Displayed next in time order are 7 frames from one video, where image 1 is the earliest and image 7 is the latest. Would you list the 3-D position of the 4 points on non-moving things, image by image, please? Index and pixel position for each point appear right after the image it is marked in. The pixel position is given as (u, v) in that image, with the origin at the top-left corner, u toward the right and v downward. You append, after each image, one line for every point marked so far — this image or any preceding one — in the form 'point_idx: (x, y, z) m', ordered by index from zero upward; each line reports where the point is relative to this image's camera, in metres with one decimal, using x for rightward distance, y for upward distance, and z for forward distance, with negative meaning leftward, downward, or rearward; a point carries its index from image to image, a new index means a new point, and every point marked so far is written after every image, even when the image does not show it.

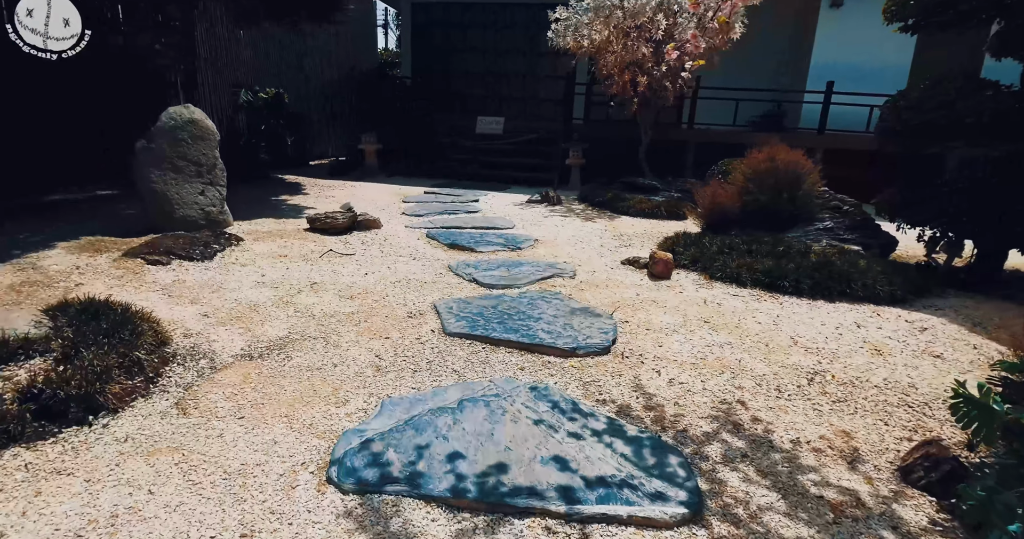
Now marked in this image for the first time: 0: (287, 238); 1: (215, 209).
0: (-2.1, +0.3, +5.1) m
1: (-2.8, +0.6, +5.2) m
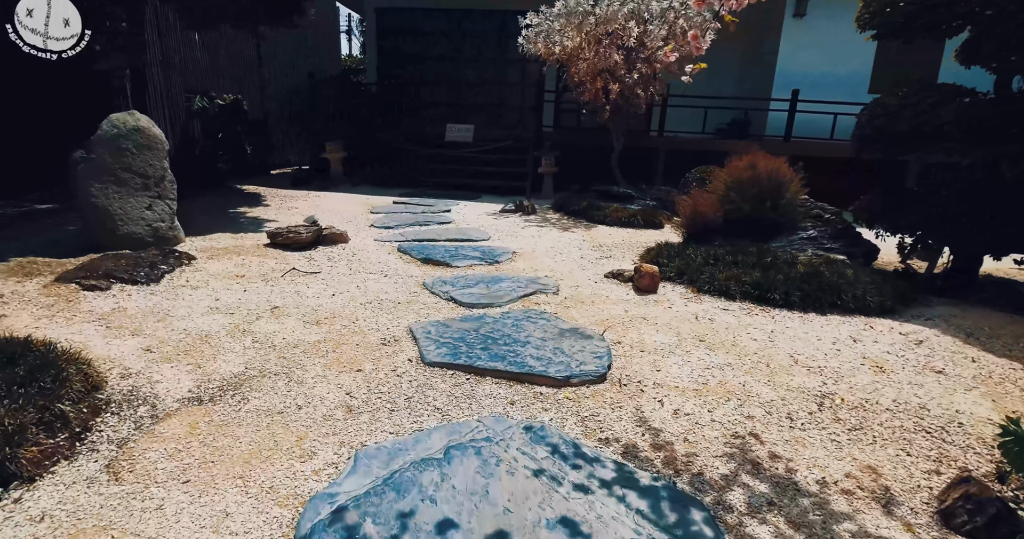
0: (-2.3, +0.1, +4.7) m
1: (-3.0, +0.4, +4.7) m
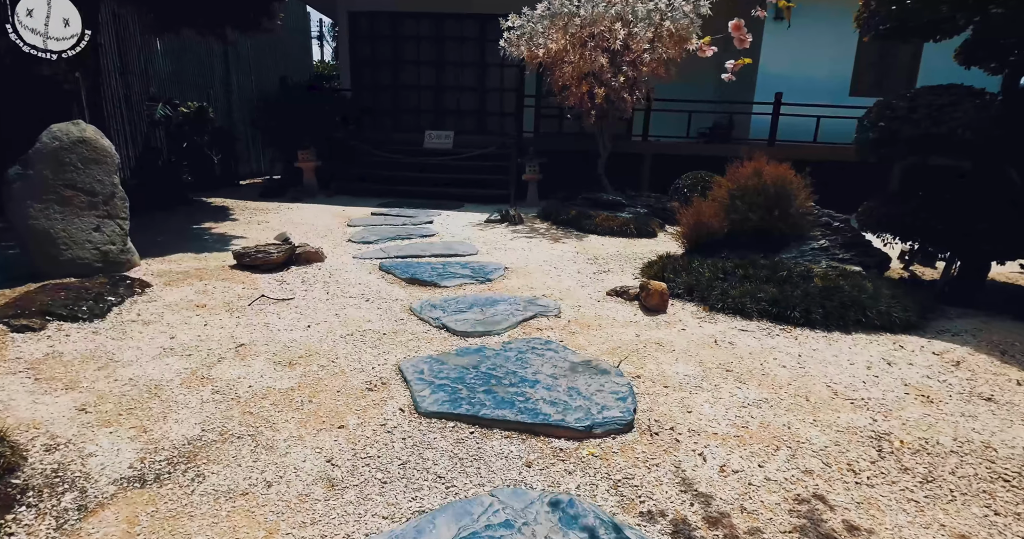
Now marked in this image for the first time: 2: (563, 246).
0: (-2.4, -0.1, +4.2) m
1: (-3.1, +0.2, +4.2) m
2: (+0.6, +0.3, +6.3) m
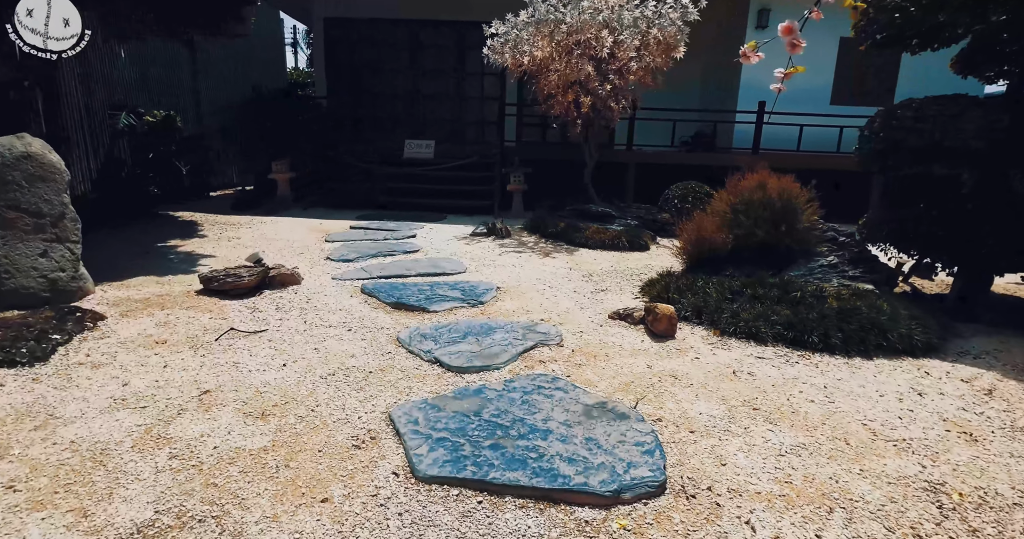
0: (-2.4, -0.3, +3.8) m
1: (-3.1, 0.0, +3.8) m
2: (+0.5, +0.1, +6.0) m
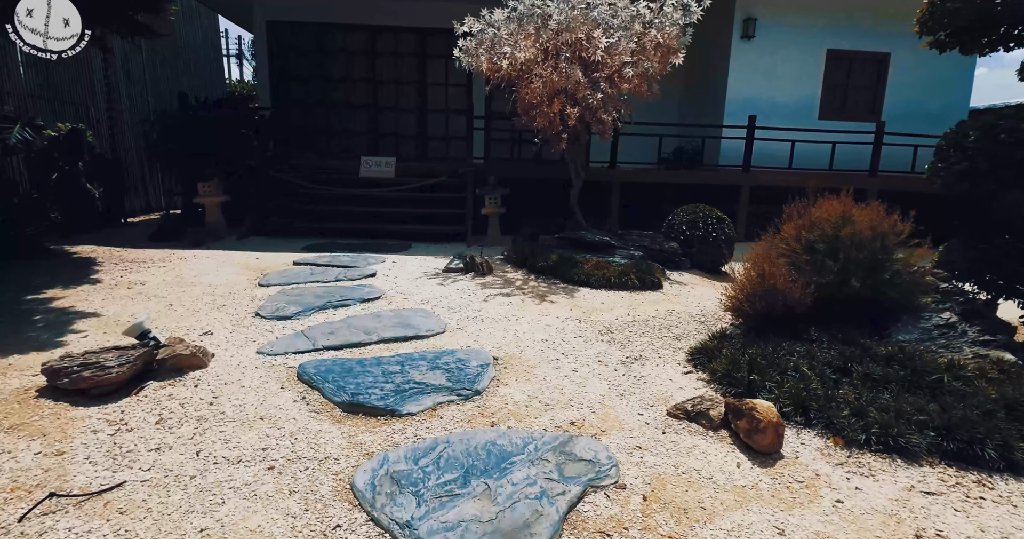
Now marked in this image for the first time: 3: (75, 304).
0: (-2.3, -0.7, +2.3) m
1: (-3.0, -0.5, +2.3) m
2: (+0.4, -0.3, +4.8) m
3: (-3.7, -0.3, +4.6) m
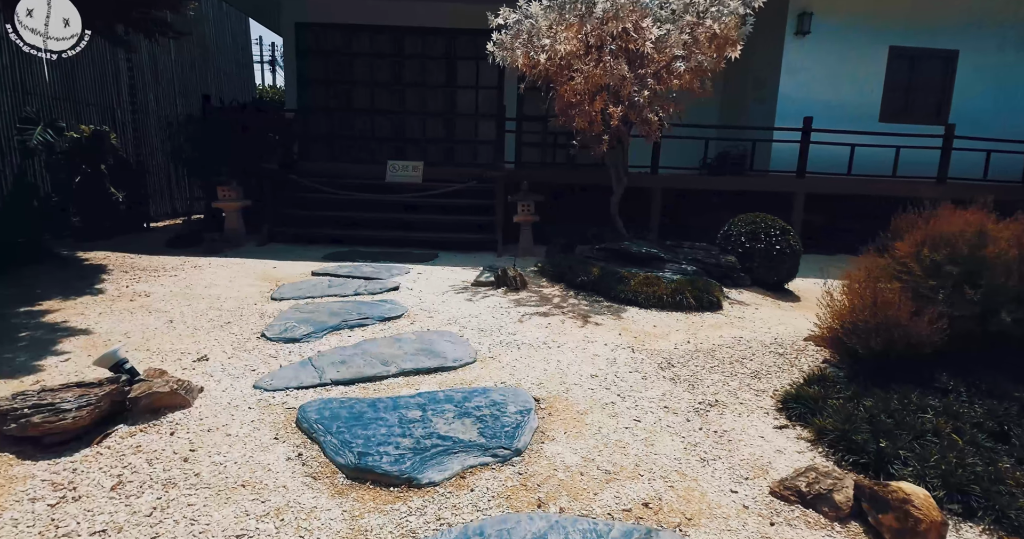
0: (-2.1, -0.8, +1.8) m
1: (-2.9, -0.5, +1.8) m
2: (+0.7, -0.5, +4.1) m
3: (-3.4, -0.4, +4.2) m
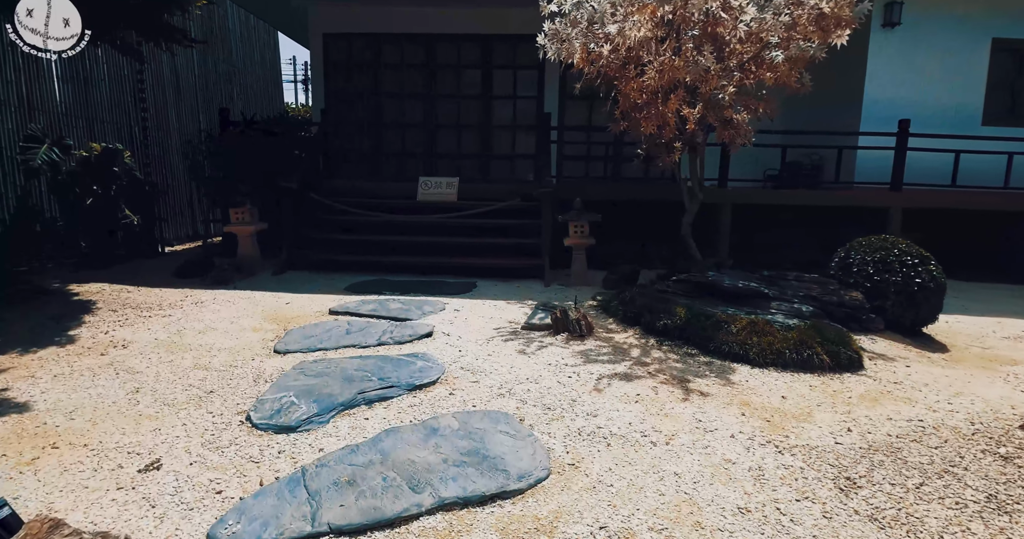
0: (-1.8, -1.0, +0.8) m
1: (-2.6, -0.8, +0.8) m
2: (+1.1, -0.8, +3.0) m
3: (-3.0, -0.7, +3.2) m
